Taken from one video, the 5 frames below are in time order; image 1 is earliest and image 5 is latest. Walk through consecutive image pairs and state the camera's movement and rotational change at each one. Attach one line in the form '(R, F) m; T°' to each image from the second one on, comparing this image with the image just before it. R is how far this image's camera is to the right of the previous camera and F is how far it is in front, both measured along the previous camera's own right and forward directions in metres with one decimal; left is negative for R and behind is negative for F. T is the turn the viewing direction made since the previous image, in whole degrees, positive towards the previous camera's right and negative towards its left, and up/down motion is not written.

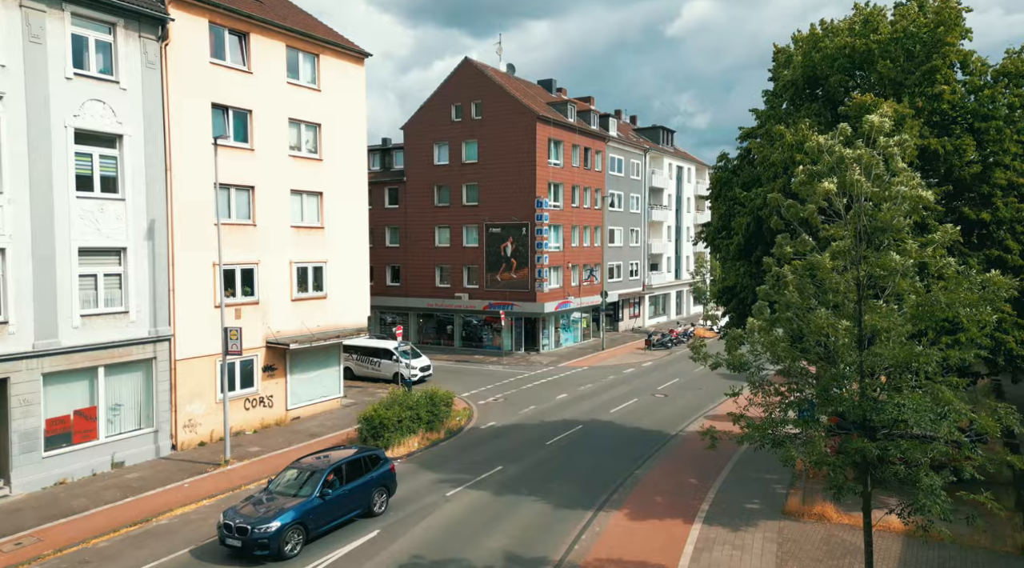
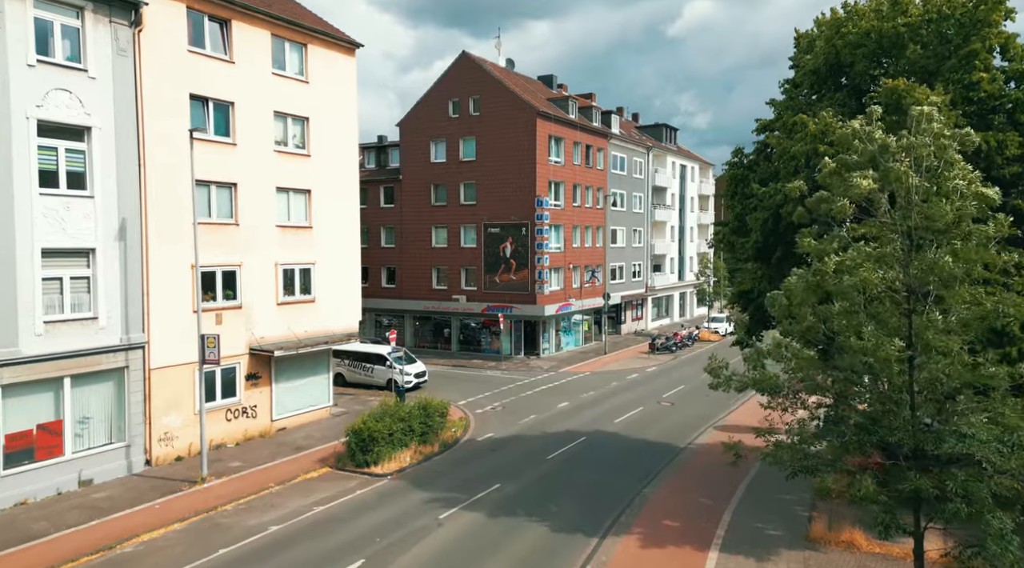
(0.0, +1.5) m; 0°
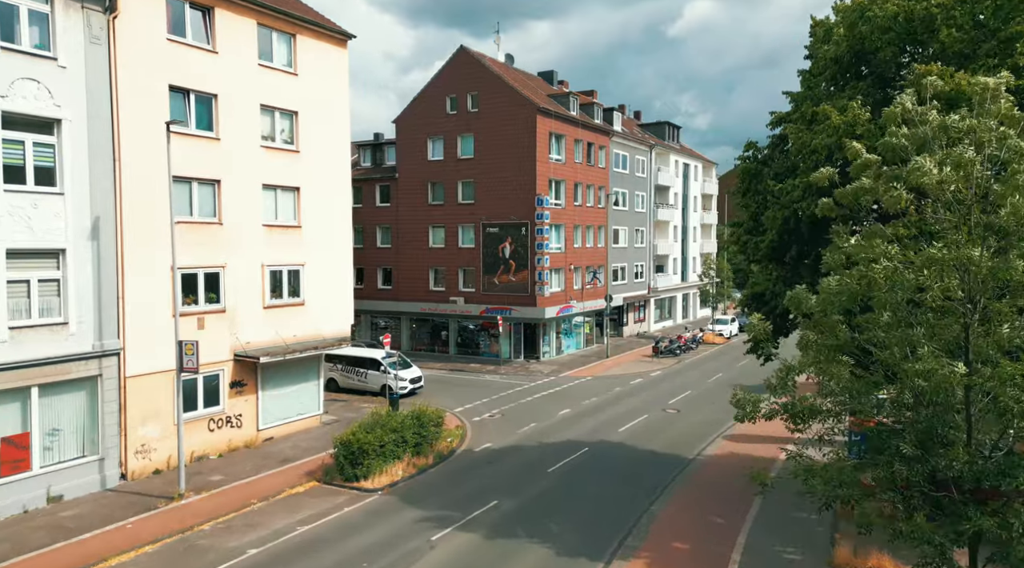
(0.0, +1.3) m; 0°
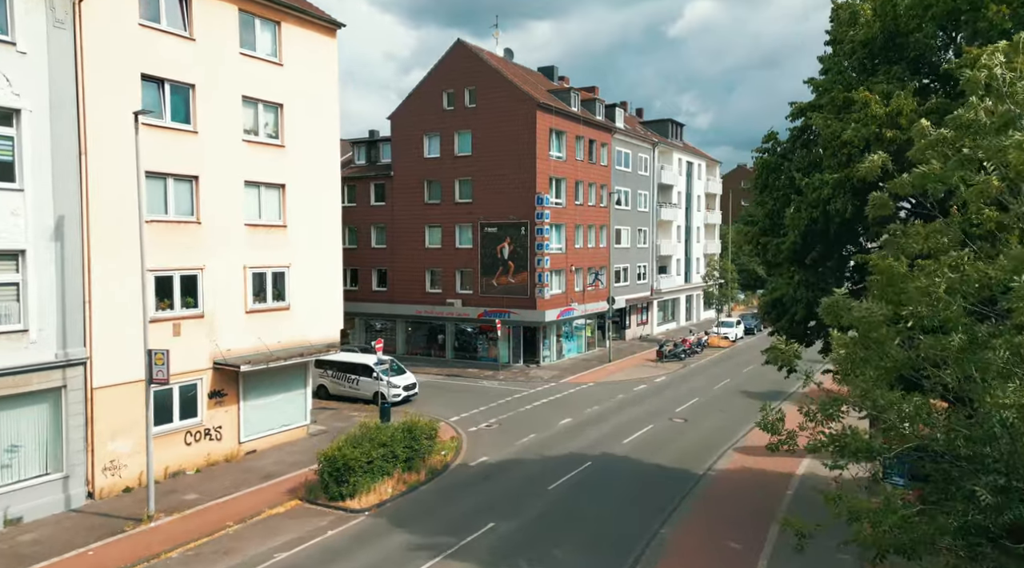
(+0.1, +1.5) m; 0°
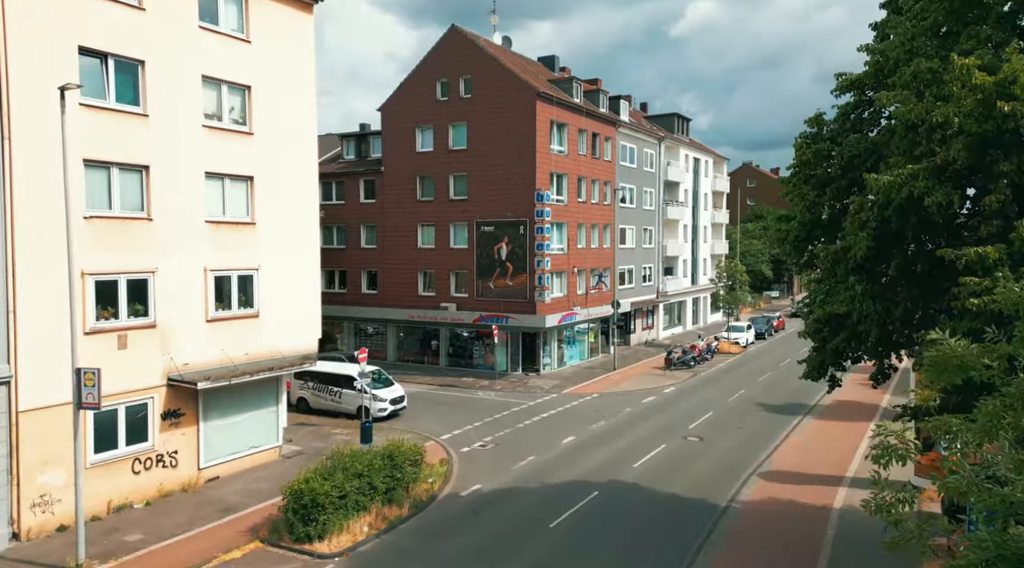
(+0.1, +2.6) m; 0°
